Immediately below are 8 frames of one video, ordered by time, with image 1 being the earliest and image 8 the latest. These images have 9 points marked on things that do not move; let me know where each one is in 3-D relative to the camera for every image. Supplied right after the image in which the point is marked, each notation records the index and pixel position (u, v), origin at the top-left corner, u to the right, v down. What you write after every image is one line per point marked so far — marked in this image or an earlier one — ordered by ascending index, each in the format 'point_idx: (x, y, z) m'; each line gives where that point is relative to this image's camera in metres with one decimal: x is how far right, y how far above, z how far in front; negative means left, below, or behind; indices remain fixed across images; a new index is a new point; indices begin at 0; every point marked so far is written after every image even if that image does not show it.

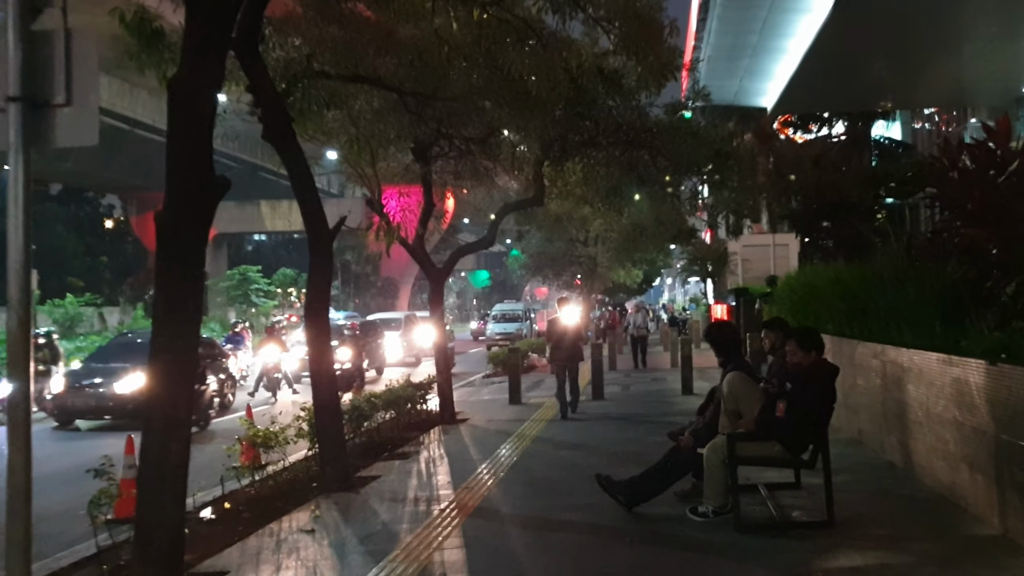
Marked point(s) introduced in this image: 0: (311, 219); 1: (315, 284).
0: (-2.2, +0.8, +9.7) m
1: (-2.2, 0.0, +9.6) m
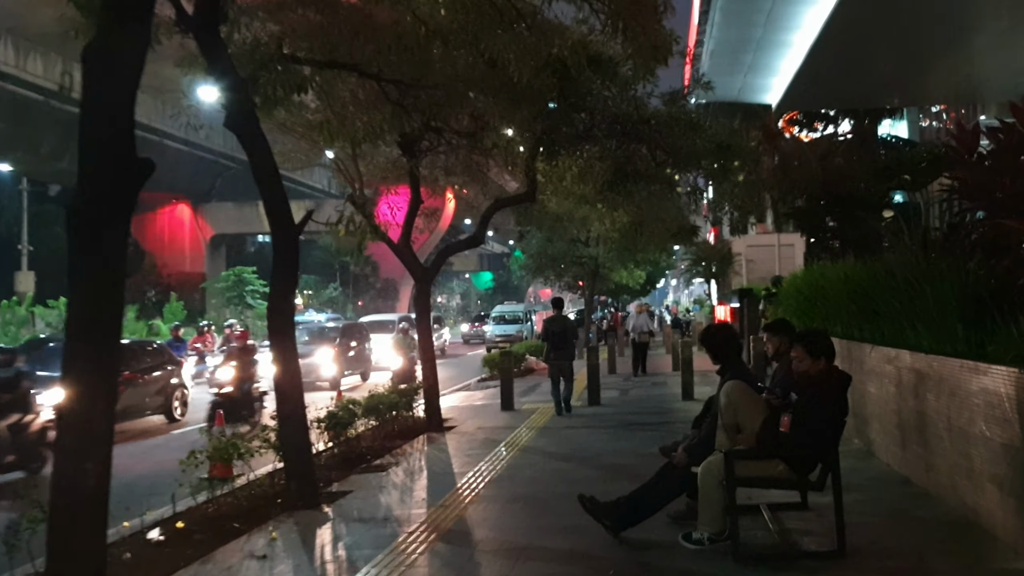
0: (-2.4, +0.8, +8.9) m
1: (-2.3, +0.1, +8.9) m
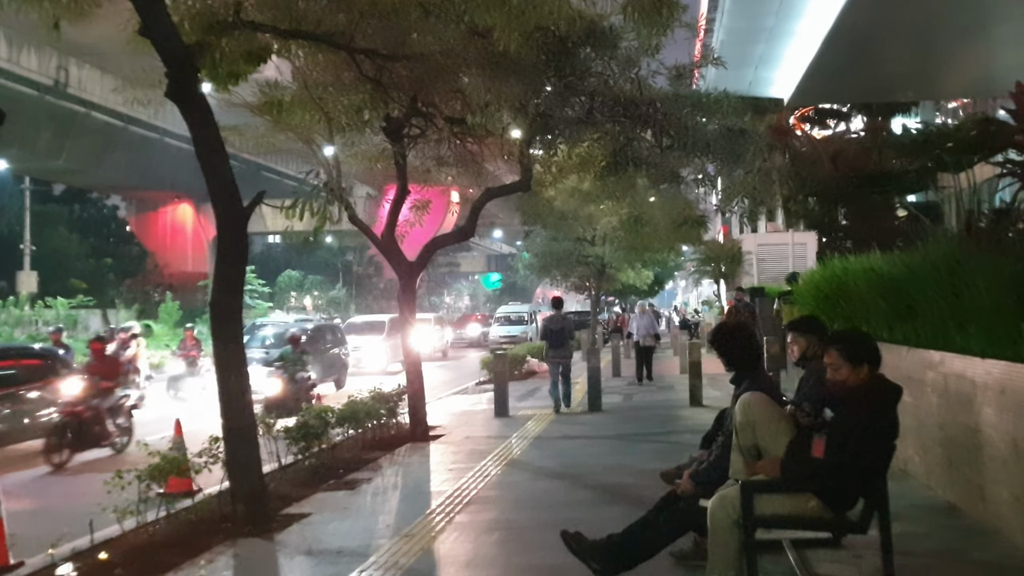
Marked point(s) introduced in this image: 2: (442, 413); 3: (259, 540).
0: (-2.6, +0.8, +7.8) m
1: (-2.5, +0.1, +7.7) m
2: (-1.3, -2.2, +15.4) m
3: (-2.1, -2.1, +7.4) m
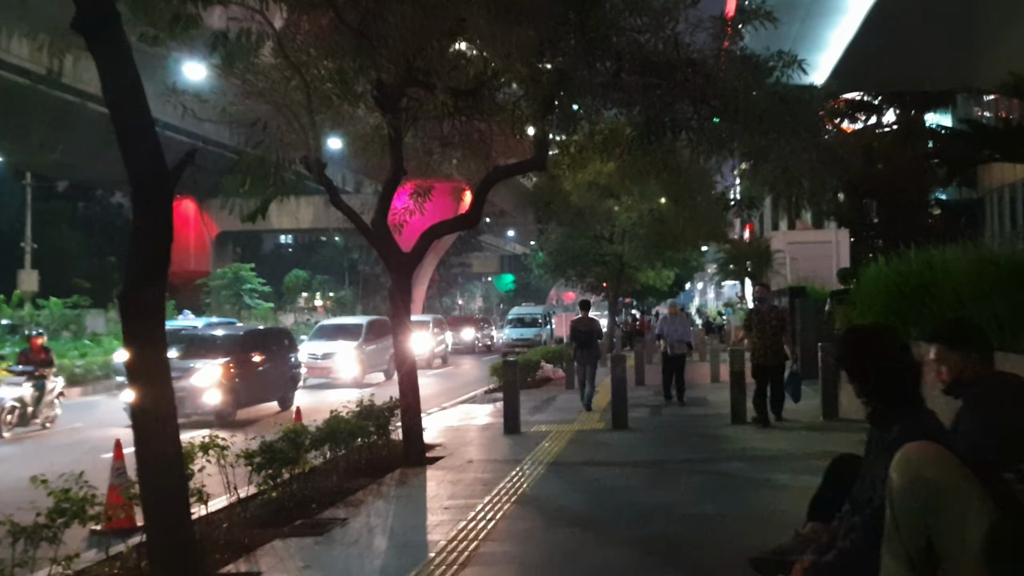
0: (-2.5, +0.9, +5.9) m
1: (-2.4, +0.2, +5.8) m
2: (-1.1, -2.1, +13.5) m
3: (-2.0, -2.0, +5.4) m
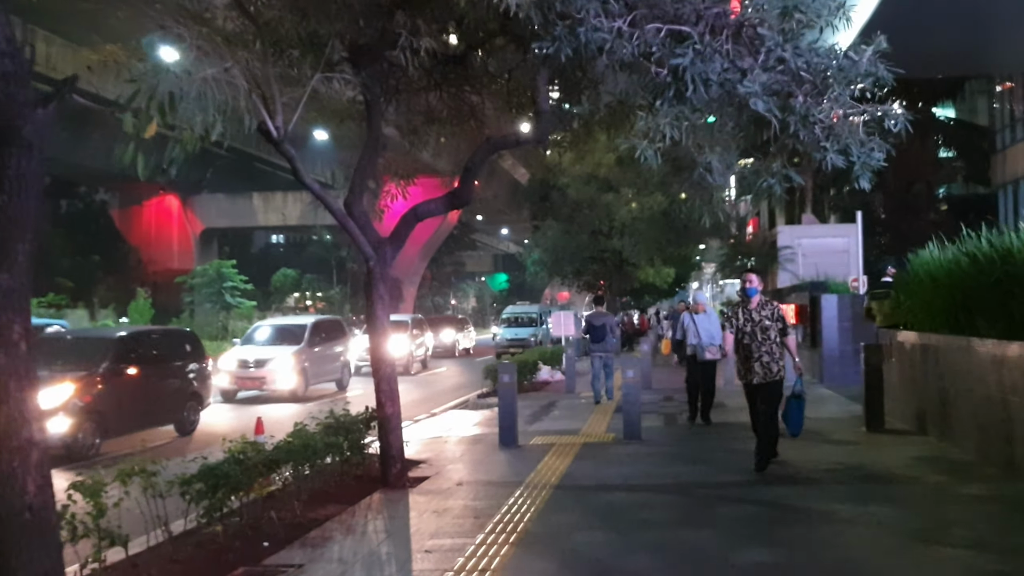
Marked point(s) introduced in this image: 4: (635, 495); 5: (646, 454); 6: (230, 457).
0: (-2.5, +1.0, +4.3) m
1: (-2.4, +0.3, +4.2) m
2: (-1.2, -2.0, +11.8) m
3: (-2.0, -1.9, +3.8) m
4: (+1.1, -1.8, +7.7) m
5: (+1.5, -1.9, +9.8) m
6: (-2.4, -1.4, +7.4) m
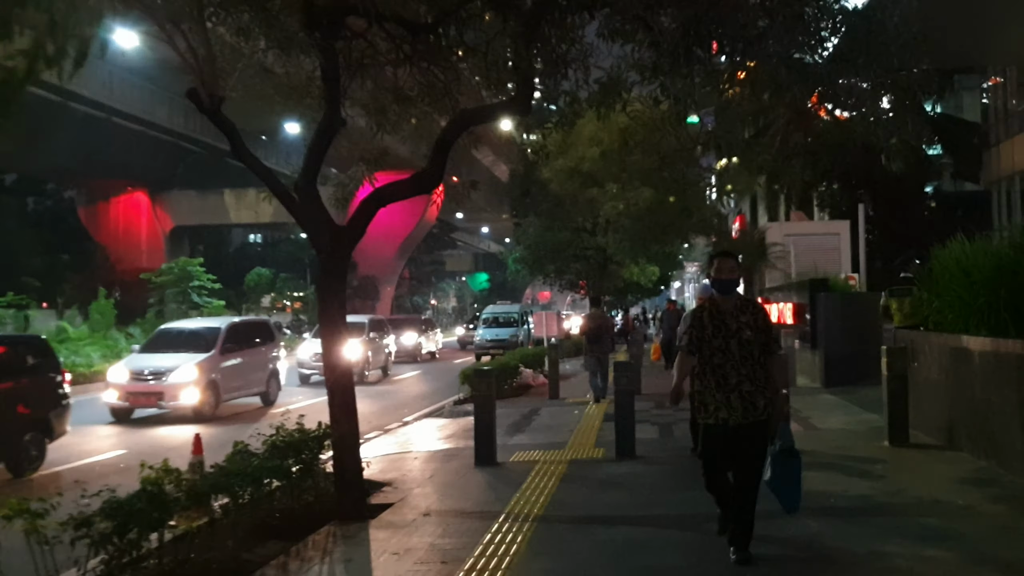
0: (-2.6, +1.0, +2.9) m
1: (-2.5, +0.3, +2.9) m
2: (-1.4, -2.0, +10.5) m
3: (-2.1, -1.9, +2.5) m
4: (+0.9, -1.8, +6.5) m
5: (+1.3, -1.8, +8.6) m
6: (-2.5, -1.4, +6.1) m
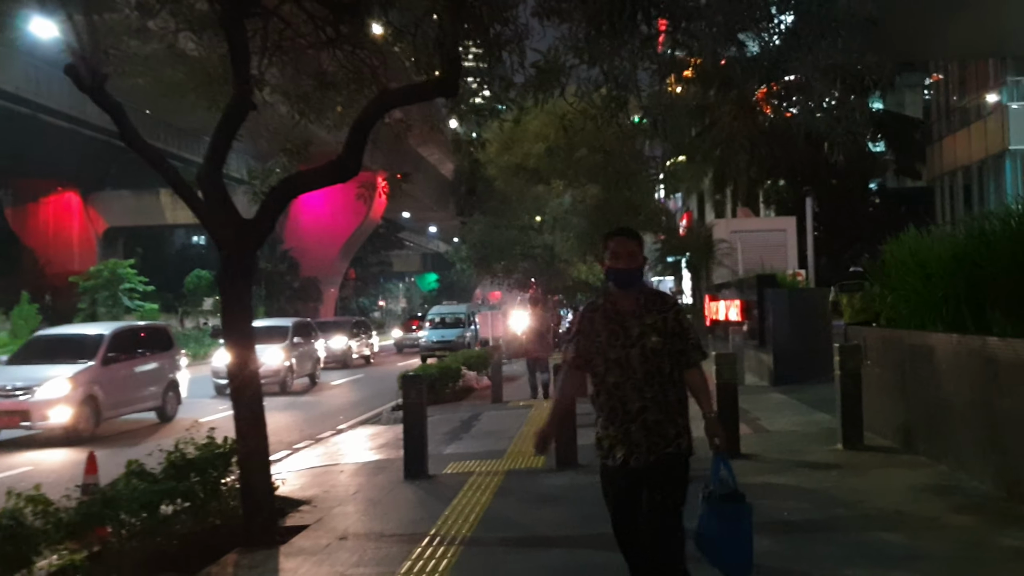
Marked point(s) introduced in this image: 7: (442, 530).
0: (-2.9, +1.0, +2.1) m
1: (-2.9, +0.3, +2.1) m
2: (-2.2, -2.0, +9.8) m
3: (-2.4, -1.9, +1.7) m
4: (+0.4, -1.7, +5.8) m
5: (+0.6, -1.8, +7.9) m
6: (-3.0, -1.4, +5.3) m
7: (-0.5, -1.8, +6.9) m
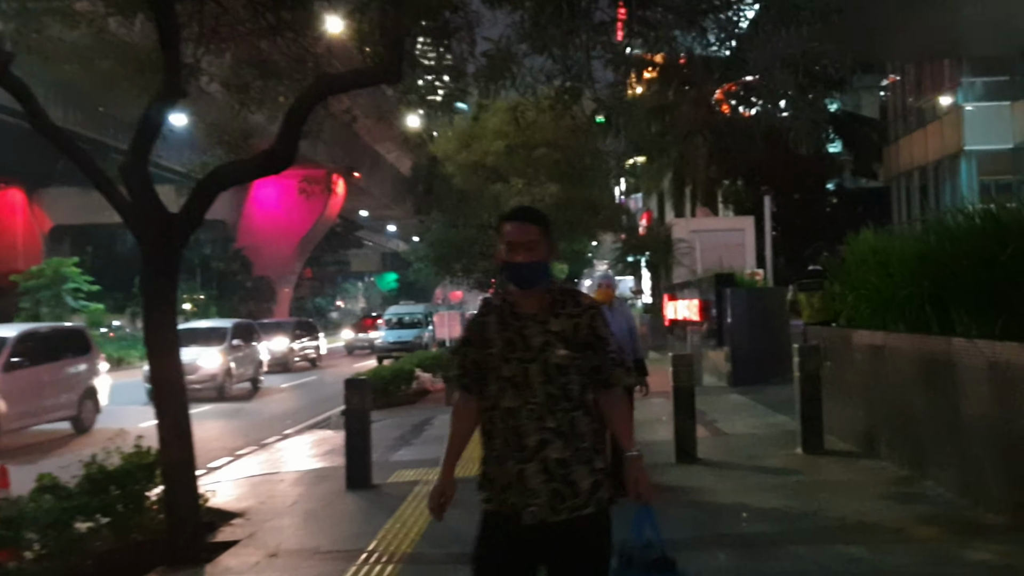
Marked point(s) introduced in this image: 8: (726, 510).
0: (-3.1, +1.0, +1.6) m
1: (-3.0, +0.3, +1.5) m
2: (-2.7, -2.0, +9.2) m
3: (-2.6, -1.9, +1.2) m
4: (0.0, -1.7, +5.4) m
5: (+0.2, -1.8, +7.5) m
6: (-3.3, -1.4, +4.7) m
7: (-0.9, -1.8, +6.5) m
8: (+1.6, -1.6, +6.4) m
